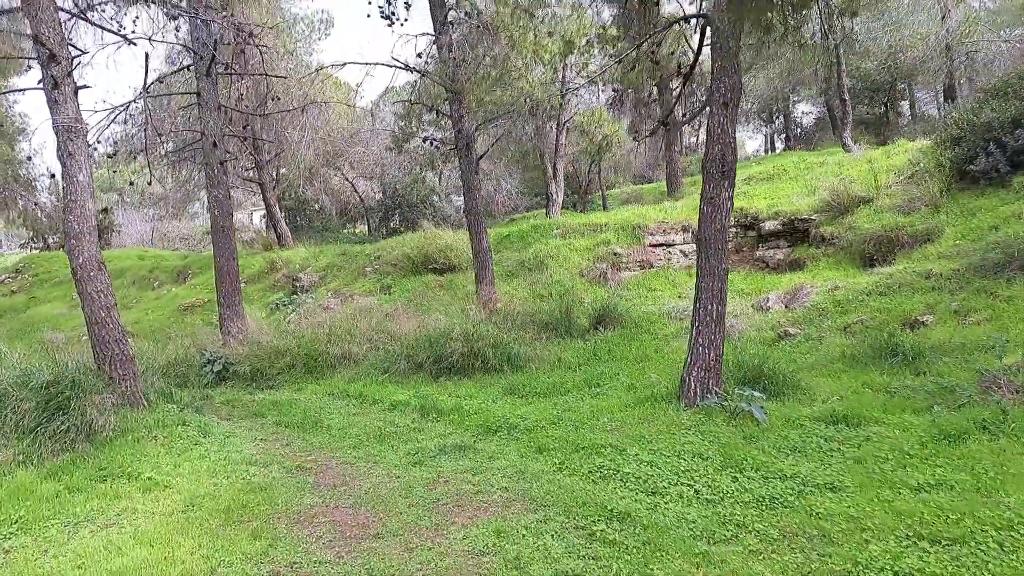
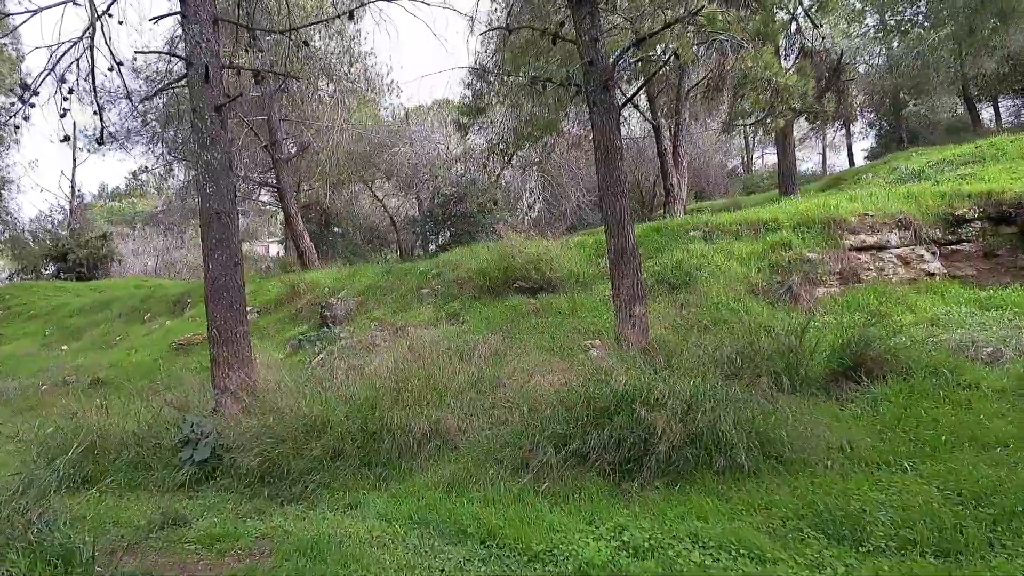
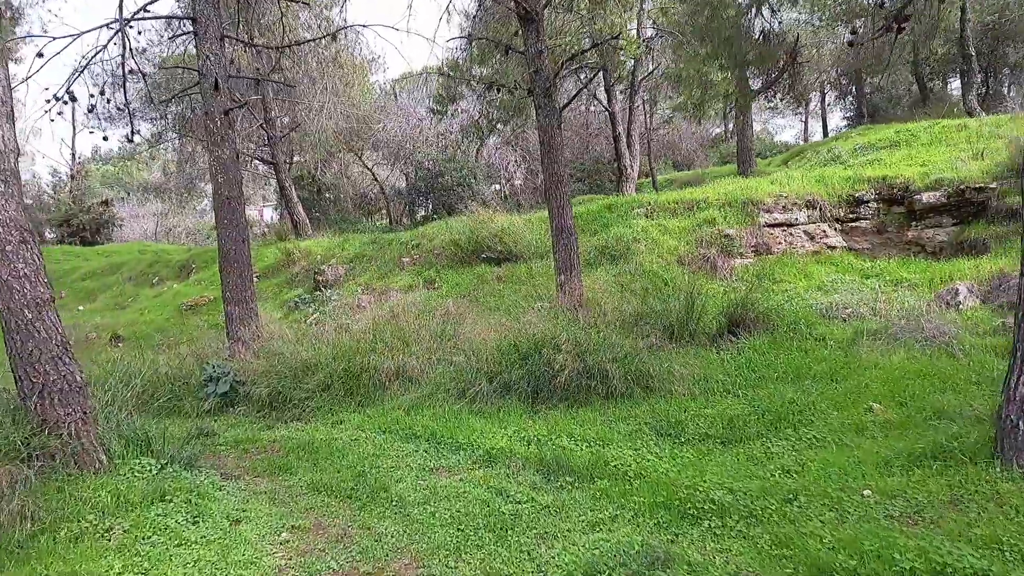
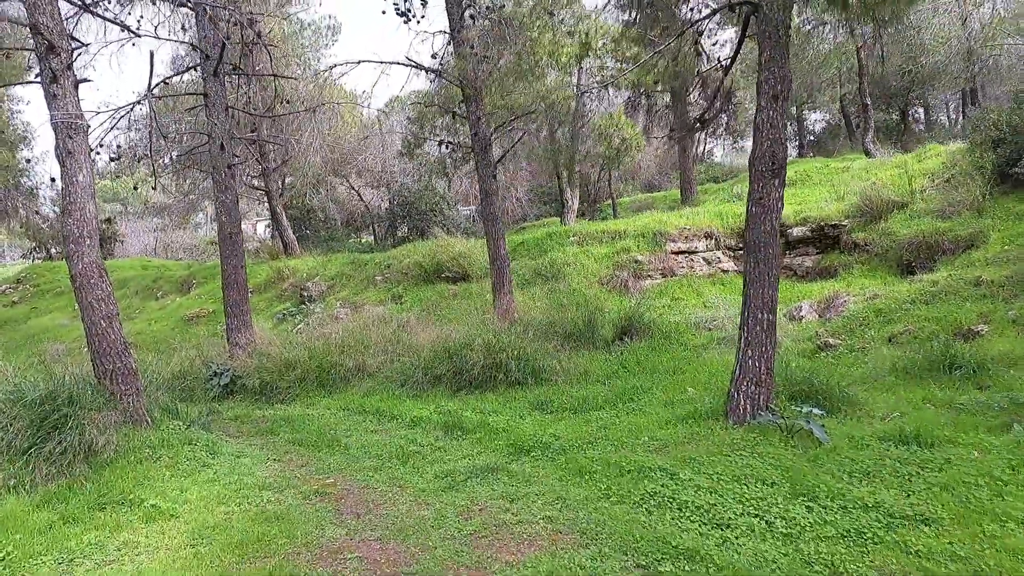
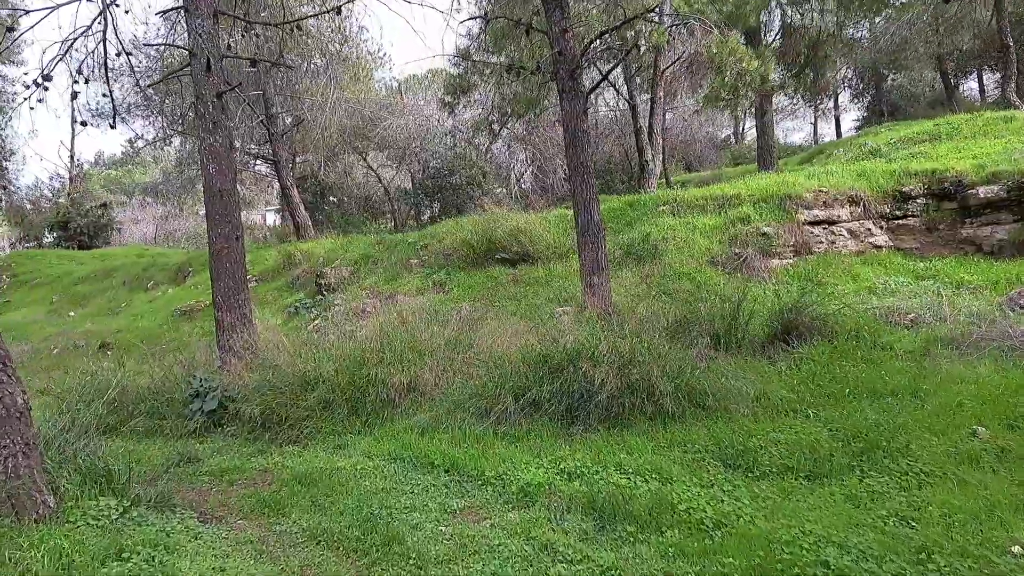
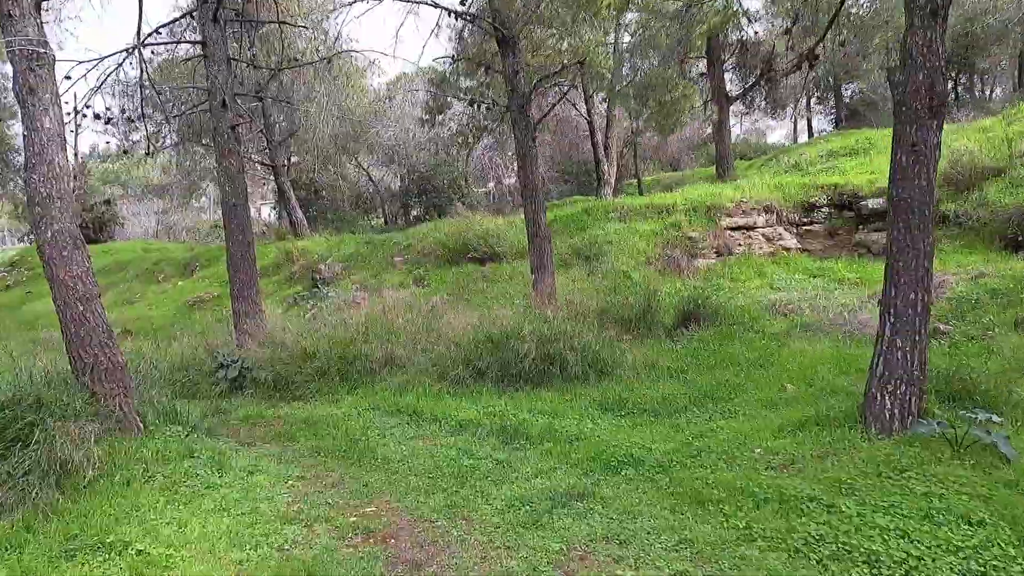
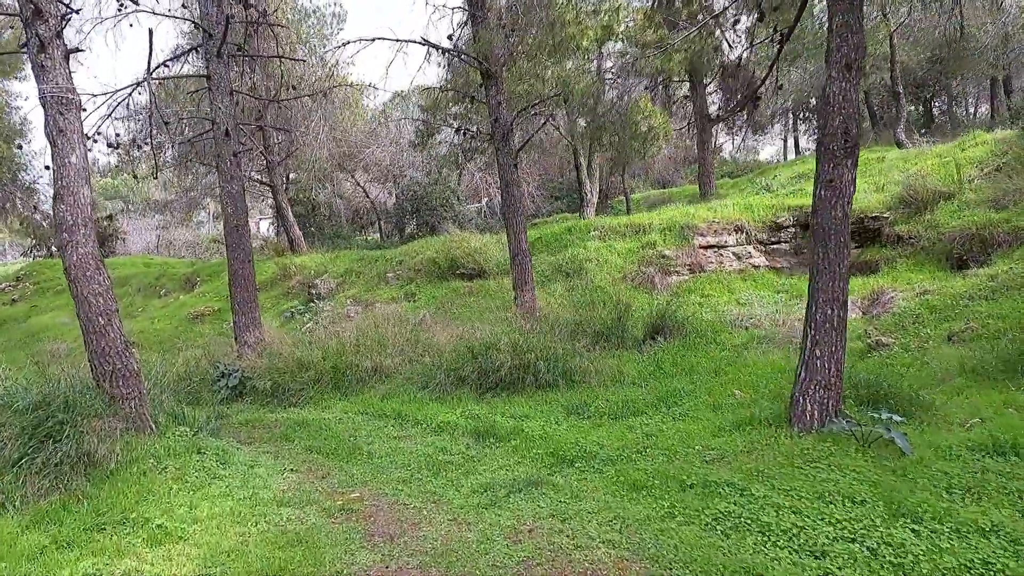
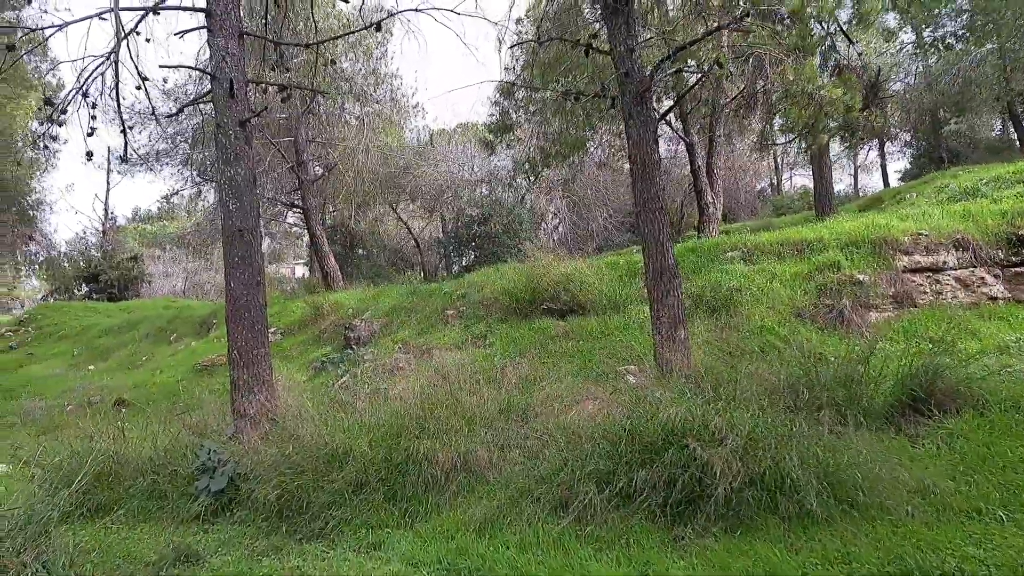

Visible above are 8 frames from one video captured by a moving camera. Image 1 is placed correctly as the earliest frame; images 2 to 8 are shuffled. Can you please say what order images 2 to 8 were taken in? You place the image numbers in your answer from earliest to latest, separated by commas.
4, 7, 6, 3, 5, 2, 8
